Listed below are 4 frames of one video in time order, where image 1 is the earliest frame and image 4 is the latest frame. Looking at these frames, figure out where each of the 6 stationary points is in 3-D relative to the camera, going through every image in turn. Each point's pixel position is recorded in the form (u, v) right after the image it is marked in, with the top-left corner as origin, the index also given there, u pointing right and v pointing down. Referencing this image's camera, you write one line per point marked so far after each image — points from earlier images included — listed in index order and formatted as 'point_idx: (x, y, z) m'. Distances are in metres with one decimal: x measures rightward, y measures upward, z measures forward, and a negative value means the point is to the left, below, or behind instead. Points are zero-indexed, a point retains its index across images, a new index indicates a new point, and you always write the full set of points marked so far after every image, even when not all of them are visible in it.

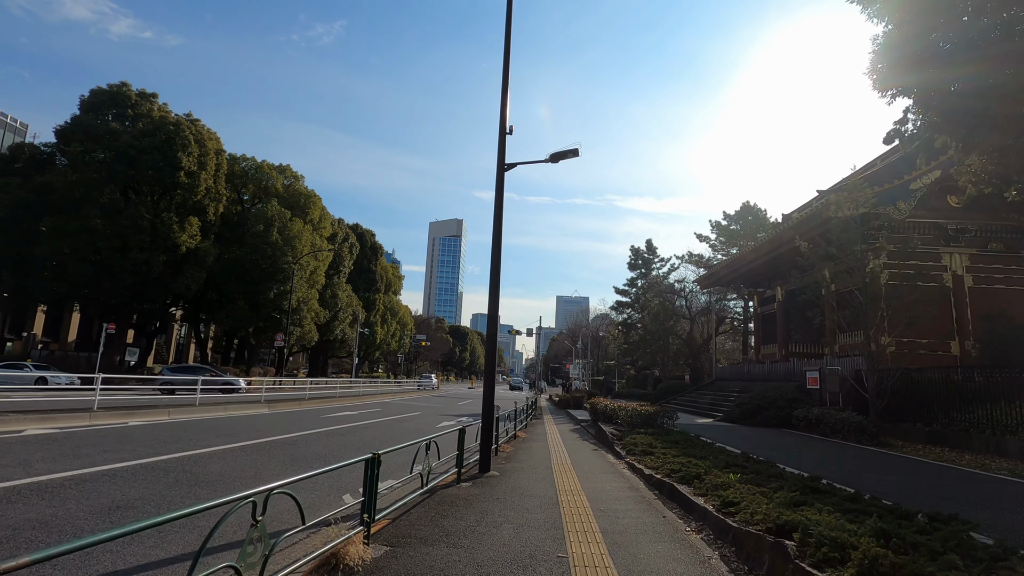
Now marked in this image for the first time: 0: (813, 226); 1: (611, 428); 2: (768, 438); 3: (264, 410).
0: (+10.1, +2.2, +18.1) m
1: (+2.5, -3.5, +13.9) m
2: (+5.8, -3.4, +12.6) m
3: (-8.4, -4.2, +18.9) m
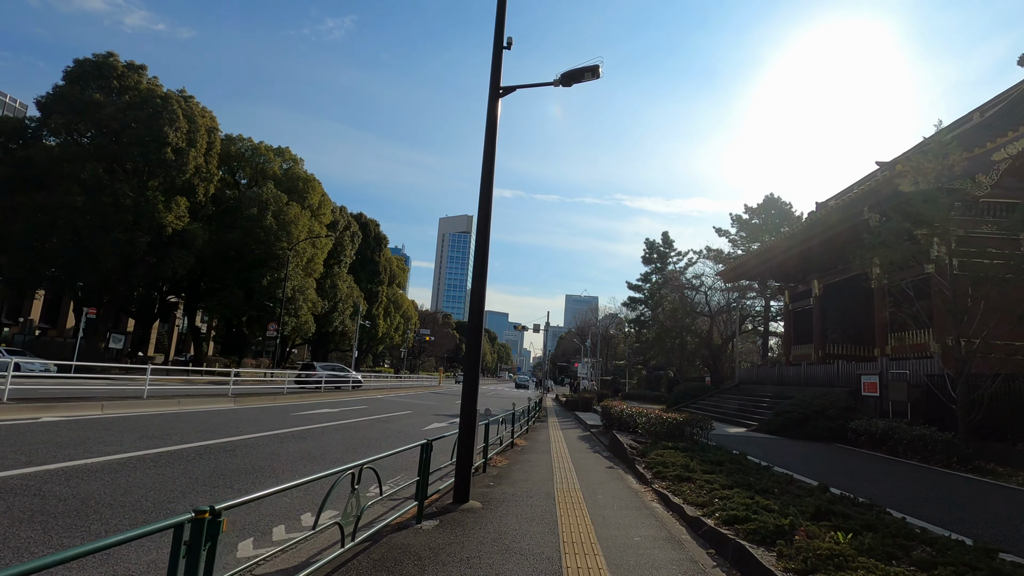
0: (+10.2, +2.5, +15.4) m
1: (+2.4, -3.1, +11.4) m
2: (+5.7, -3.1, +10.0) m
3: (-8.4, -3.5, +16.5) m
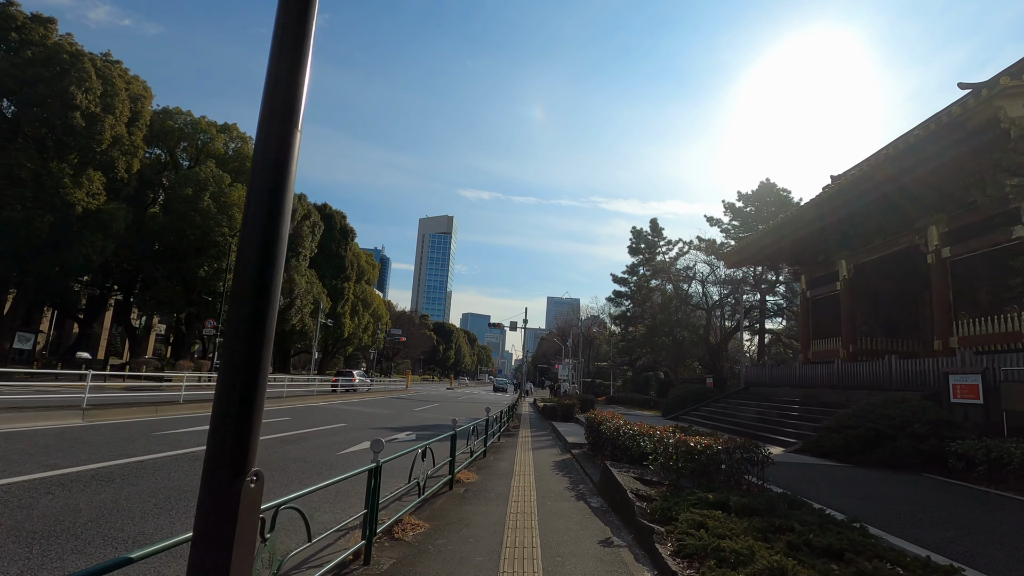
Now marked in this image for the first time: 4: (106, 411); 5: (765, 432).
0: (+9.2, +3.2, +11.5) m
1: (+1.6, -2.5, +7.2) m
2: (+4.9, -2.4, +5.9) m
3: (-9.5, -2.9, +11.9) m
4: (-9.6, -2.9, +13.0) m
5: (+6.0, -3.4, +13.1) m
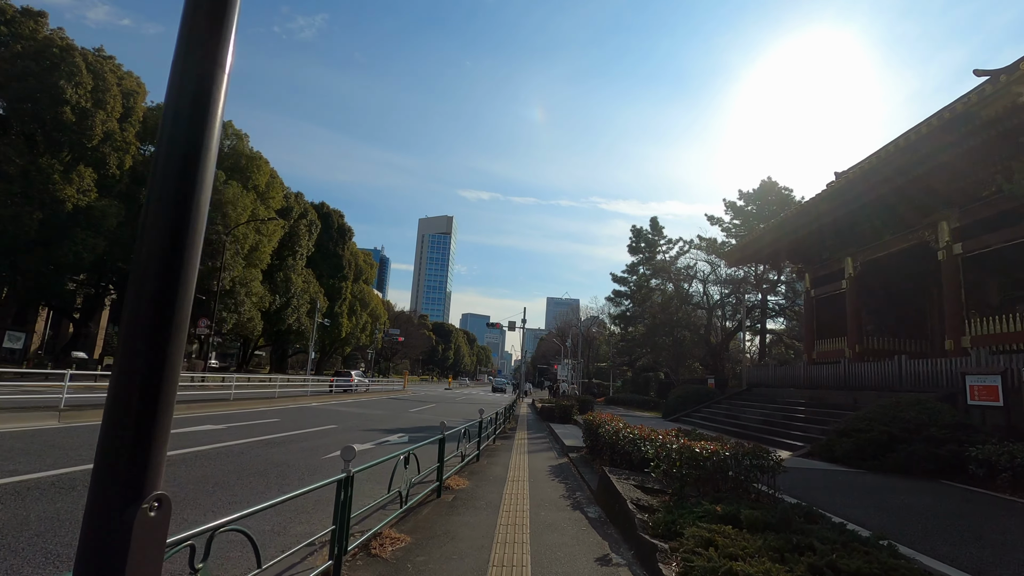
0: (+9.1, +3.2, +11.0) m
1: (+1.5, -2.4, +6.7) m
2: (+4.8, -2.3, +5.4) m
3: (-9.6, -2.8, +11.4) m
4: (-9.7, -2.8, +12.5) m
5: (+5.9, -3.3, +12.6) m
